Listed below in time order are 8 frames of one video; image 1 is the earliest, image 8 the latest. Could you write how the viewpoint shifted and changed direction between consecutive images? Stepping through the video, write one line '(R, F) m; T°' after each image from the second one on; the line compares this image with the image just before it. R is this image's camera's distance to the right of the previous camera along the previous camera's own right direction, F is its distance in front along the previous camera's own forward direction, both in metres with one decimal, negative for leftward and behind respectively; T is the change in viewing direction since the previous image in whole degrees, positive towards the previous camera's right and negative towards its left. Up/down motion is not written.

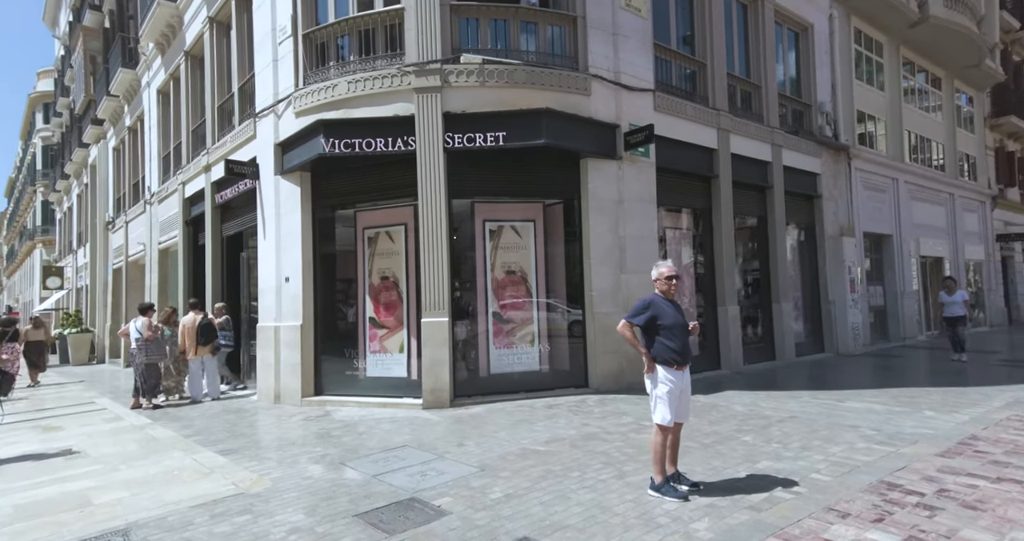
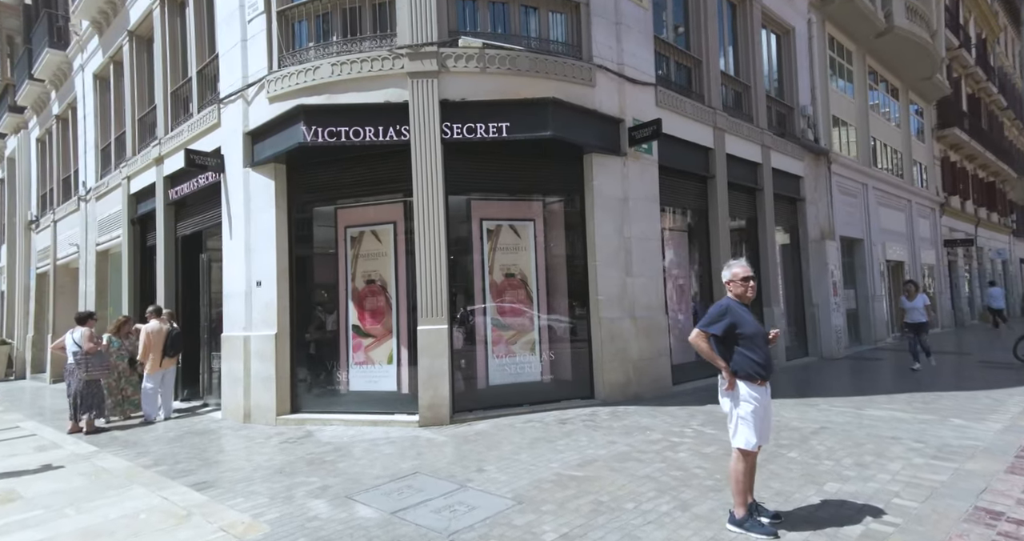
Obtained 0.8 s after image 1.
(-0.7, +0.7) m; +5°
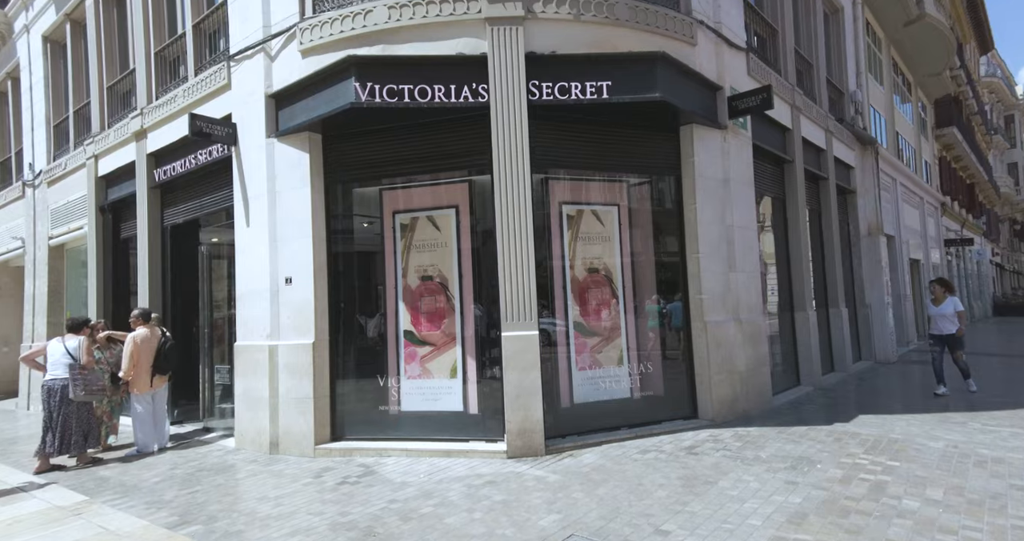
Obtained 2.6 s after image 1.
(-1.5, +1.5) m; +4°
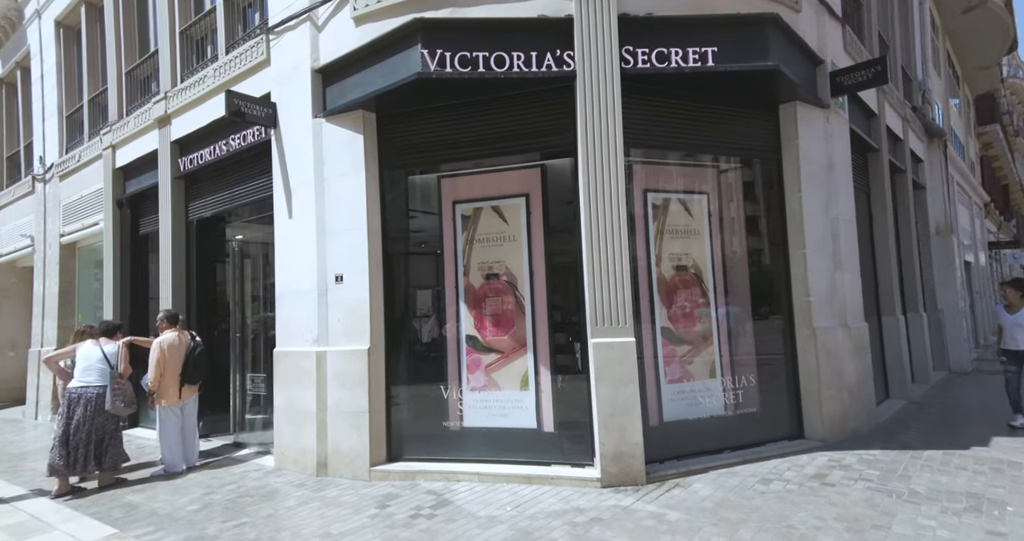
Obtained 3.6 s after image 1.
(-0.8, +0.8) m; 0°
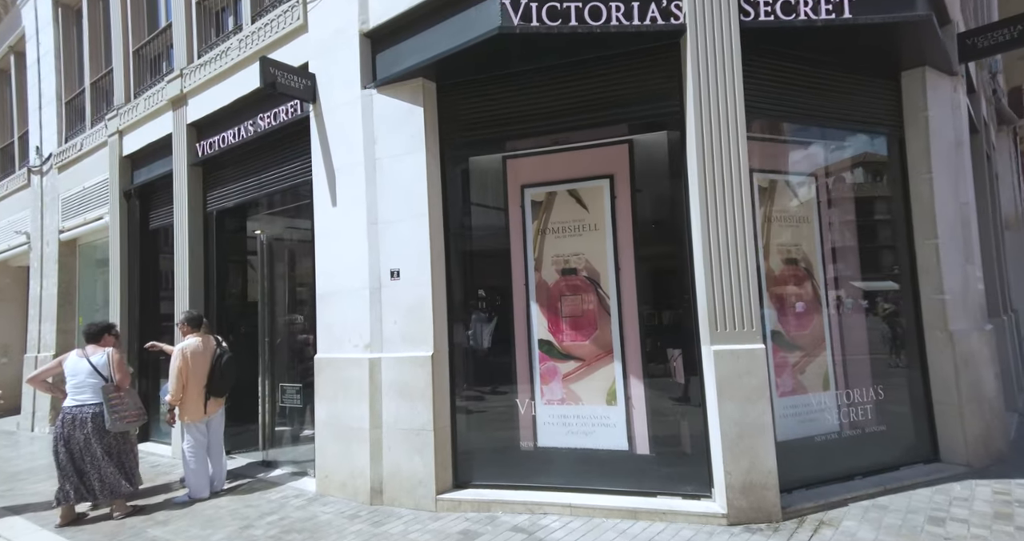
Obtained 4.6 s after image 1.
(-0.8, +0.9) m; 0°
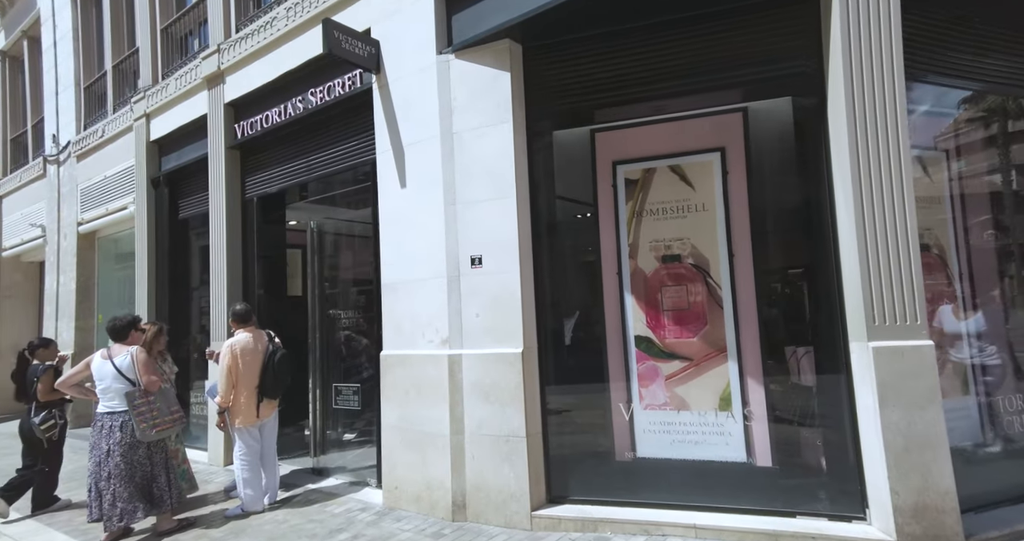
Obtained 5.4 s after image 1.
(-0.8, +0.6) m; 0°
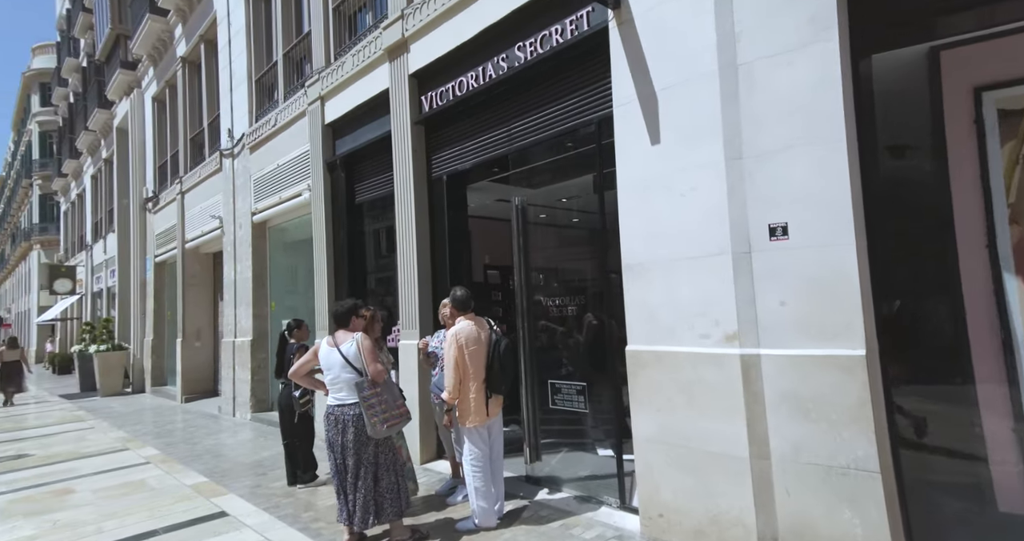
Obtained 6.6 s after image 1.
(-1.2, +0.9) m; -11°
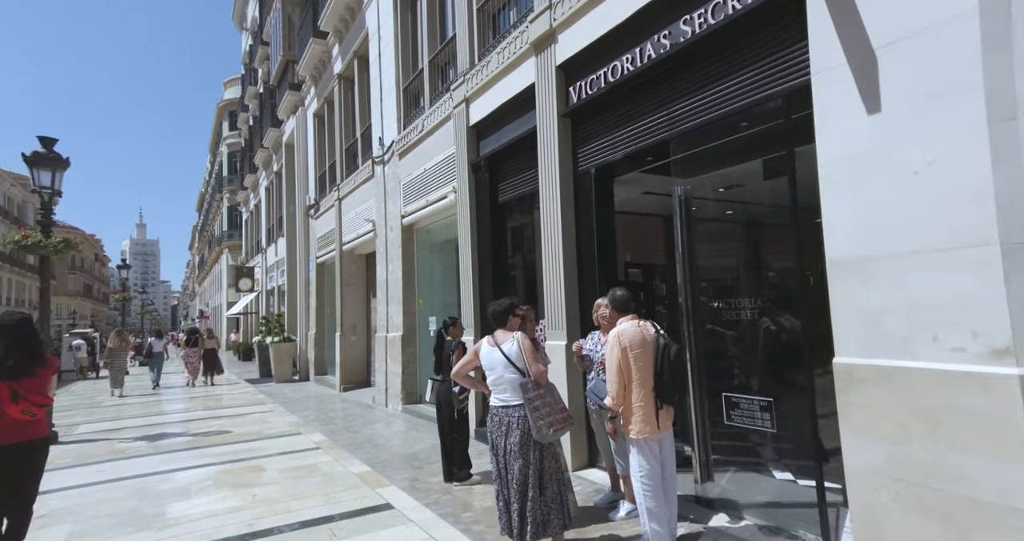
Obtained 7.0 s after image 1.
(-0.3, +0.4) m; -13°
